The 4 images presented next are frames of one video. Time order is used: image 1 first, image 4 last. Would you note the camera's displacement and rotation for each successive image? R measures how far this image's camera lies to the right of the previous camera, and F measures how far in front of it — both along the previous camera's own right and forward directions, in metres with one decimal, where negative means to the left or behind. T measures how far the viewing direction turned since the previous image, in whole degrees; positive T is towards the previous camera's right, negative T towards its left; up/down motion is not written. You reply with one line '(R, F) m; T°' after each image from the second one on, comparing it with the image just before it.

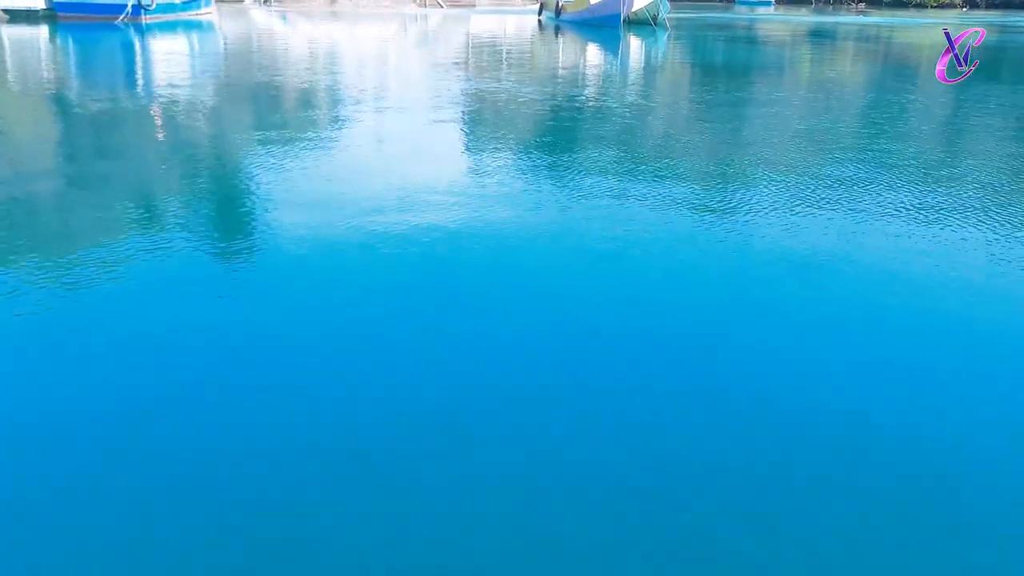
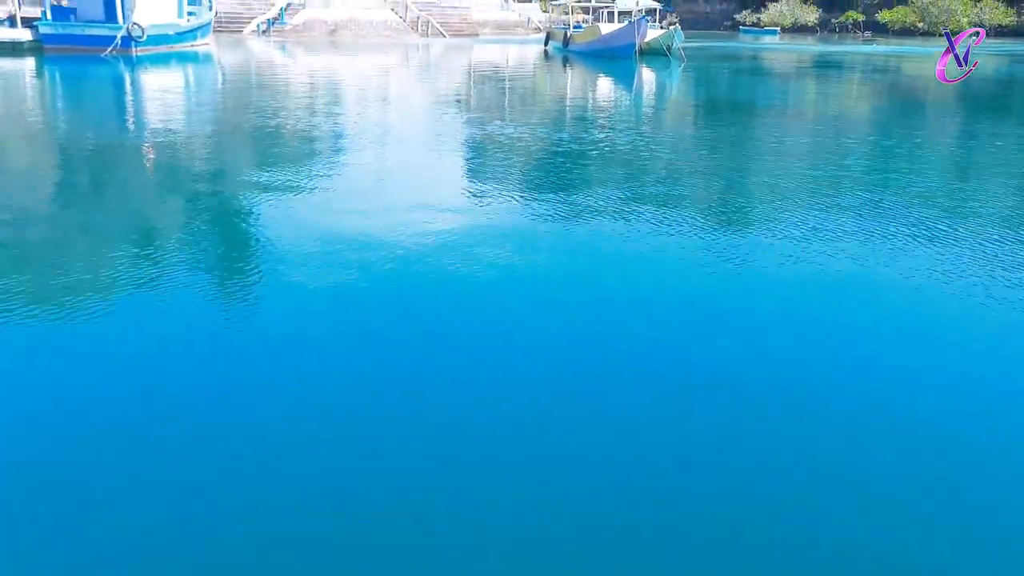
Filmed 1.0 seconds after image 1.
(-0.1, +0.4) m; 0°
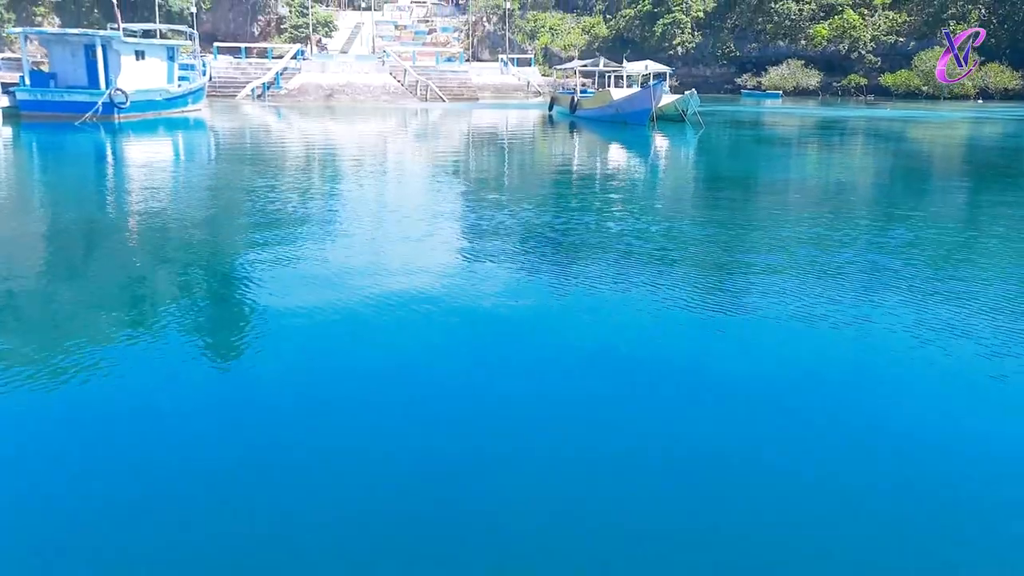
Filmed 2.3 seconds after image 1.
(-0.1, +0.6) m; 0°
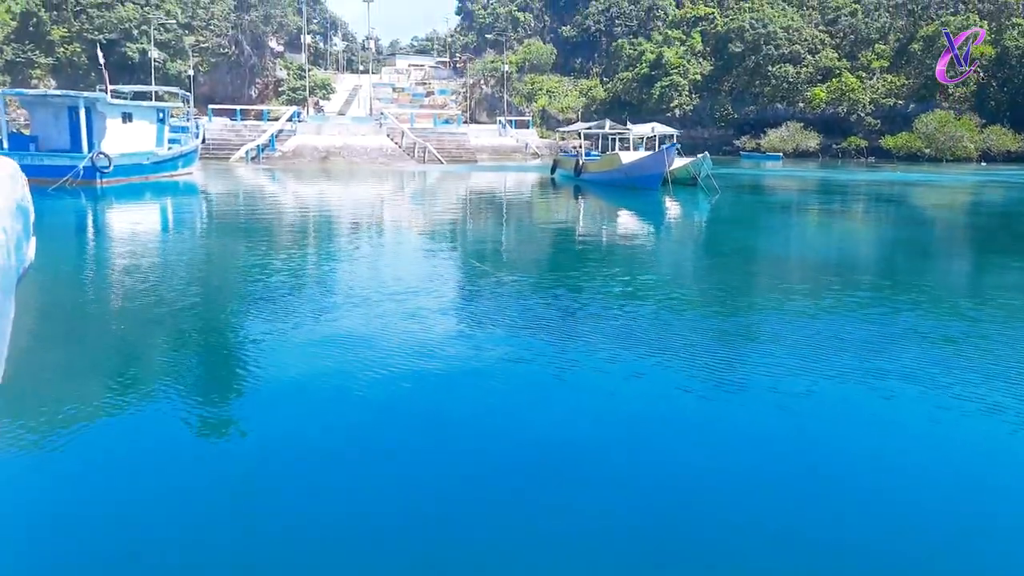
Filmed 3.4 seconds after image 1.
(-0.1, +0.4) m; 0°
